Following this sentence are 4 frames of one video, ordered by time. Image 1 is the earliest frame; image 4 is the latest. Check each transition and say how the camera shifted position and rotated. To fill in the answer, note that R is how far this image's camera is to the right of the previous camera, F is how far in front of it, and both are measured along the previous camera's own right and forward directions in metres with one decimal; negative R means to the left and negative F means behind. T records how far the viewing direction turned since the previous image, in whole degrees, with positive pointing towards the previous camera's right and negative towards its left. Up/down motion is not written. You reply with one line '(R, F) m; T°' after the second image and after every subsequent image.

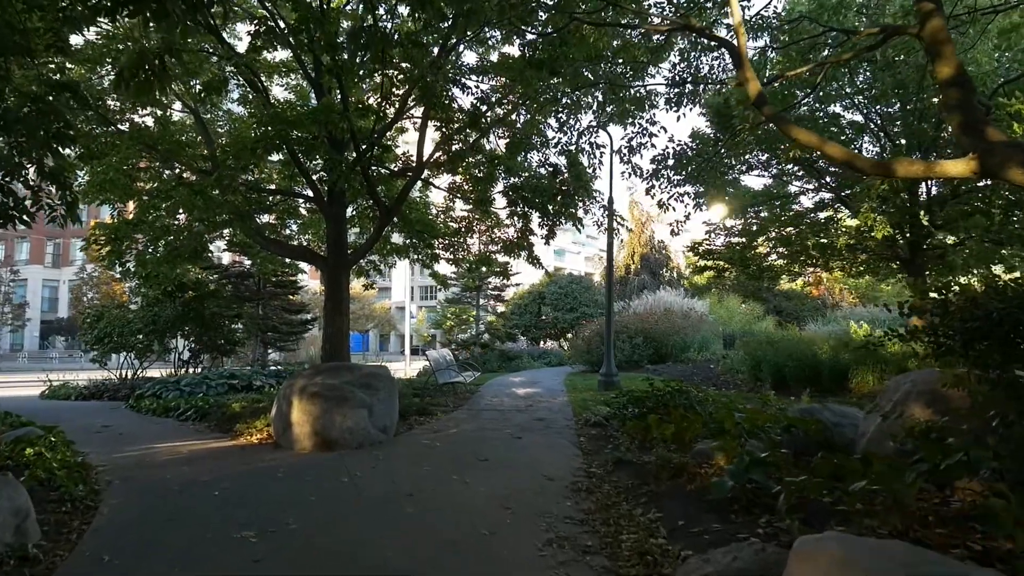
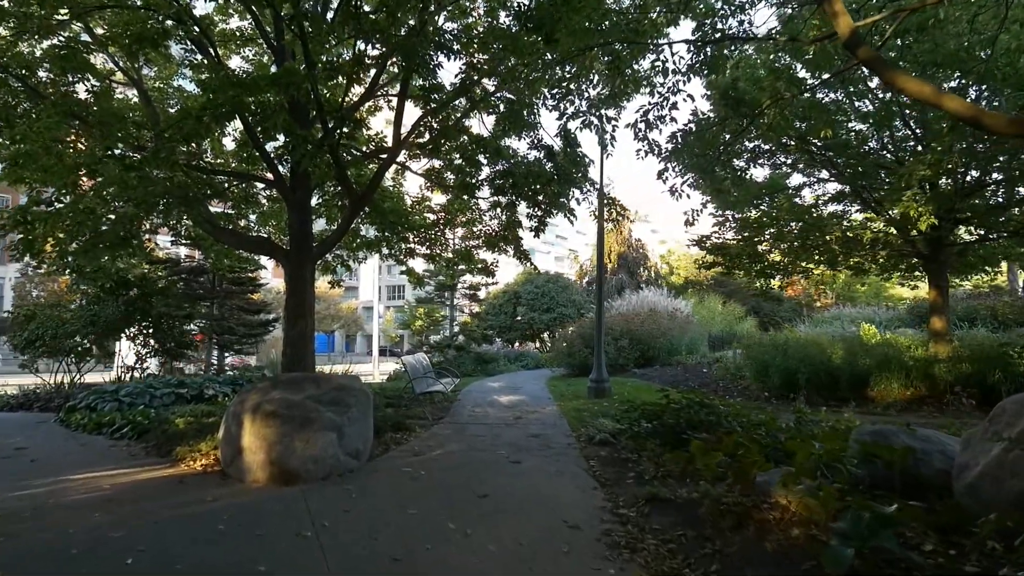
(-0.2, +1.1) m; +3°
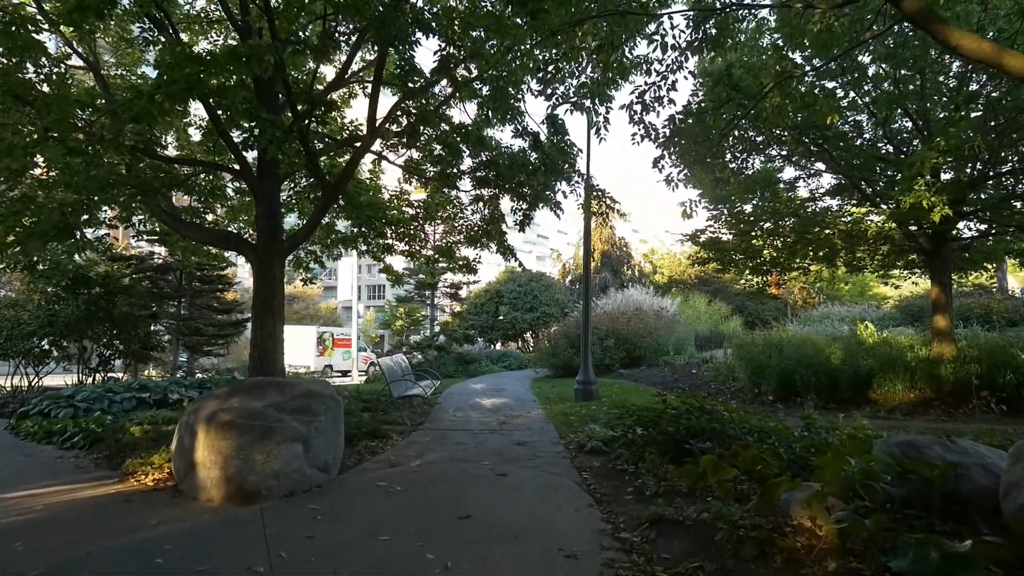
(0.0, +0.5) m; +1°
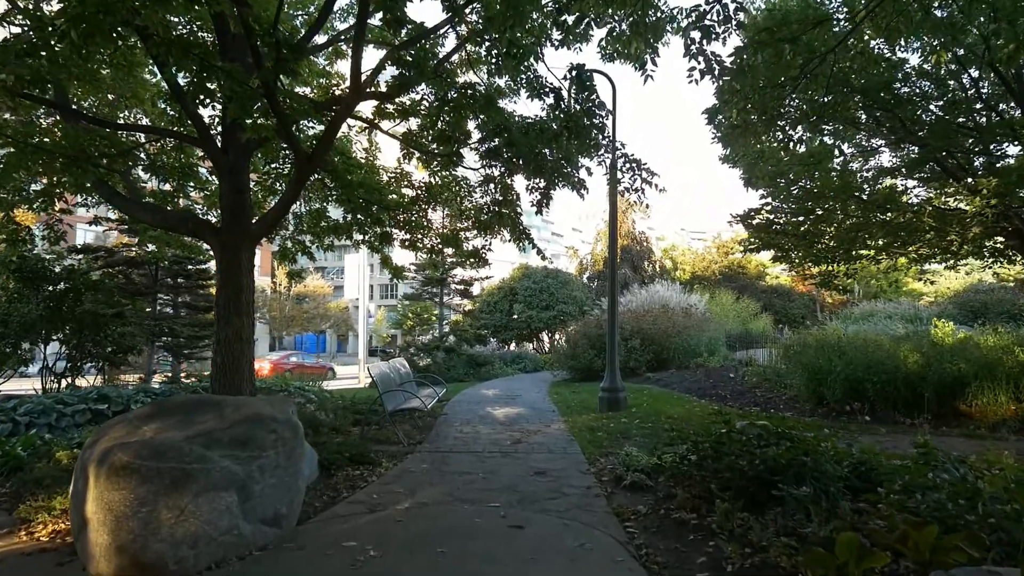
(0.0, +1.4) m; -1°
